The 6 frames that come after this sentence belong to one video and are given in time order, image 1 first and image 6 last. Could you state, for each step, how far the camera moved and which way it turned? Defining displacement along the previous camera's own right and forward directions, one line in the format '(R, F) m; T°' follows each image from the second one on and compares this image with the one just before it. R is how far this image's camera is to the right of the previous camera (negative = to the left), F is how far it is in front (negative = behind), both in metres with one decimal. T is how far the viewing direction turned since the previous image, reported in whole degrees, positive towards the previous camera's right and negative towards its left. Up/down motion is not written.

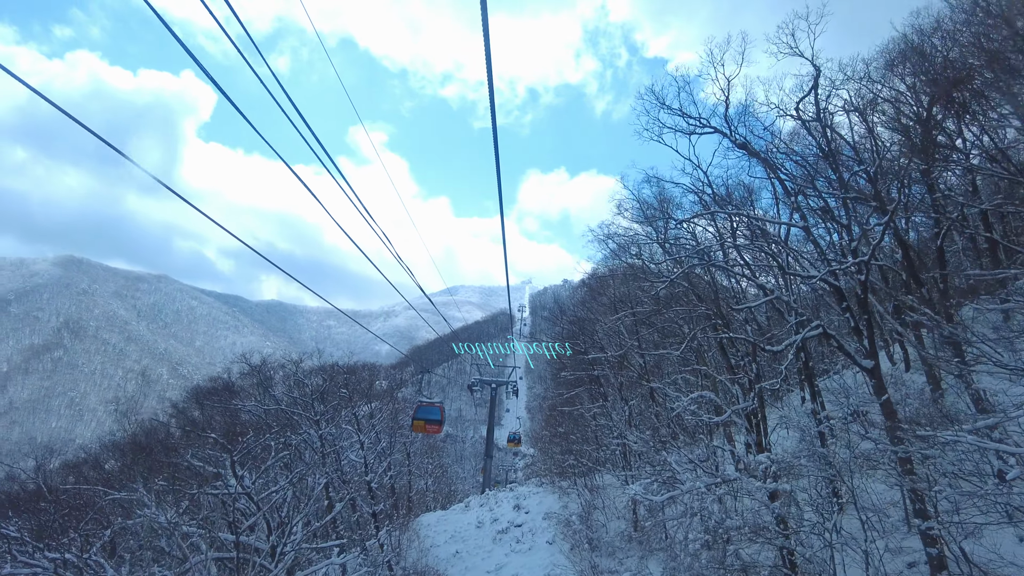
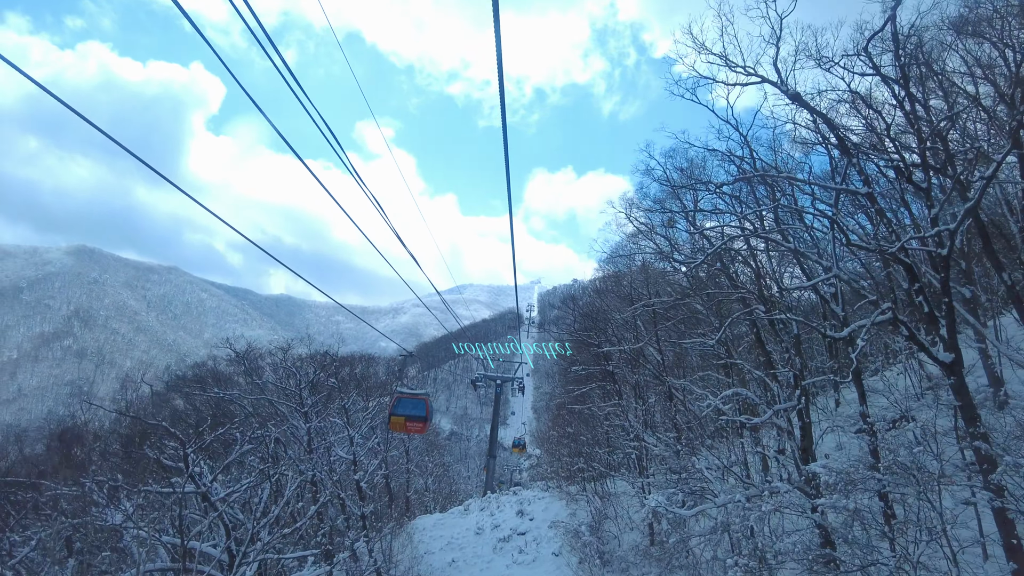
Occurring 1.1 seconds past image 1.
(0.0, +1.1) m; -1°
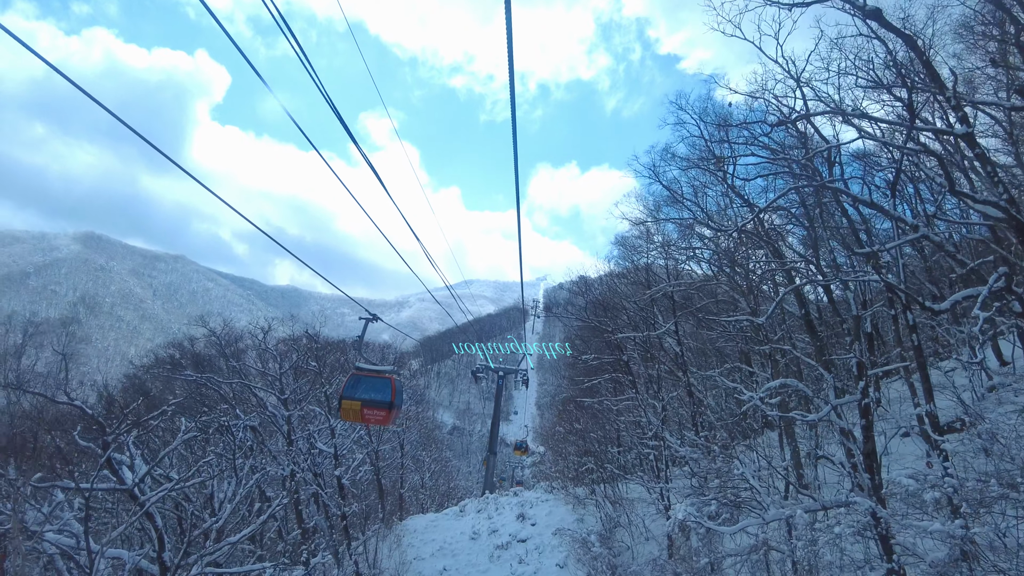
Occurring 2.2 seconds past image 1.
(0.0, +1.3) m; -1°
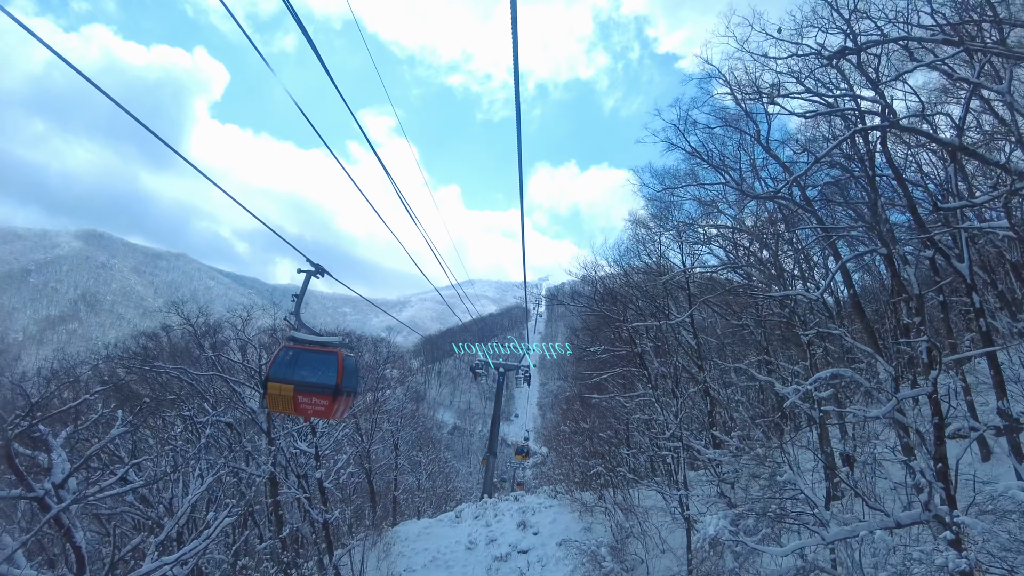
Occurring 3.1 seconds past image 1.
(0.0, +1.0) m; 0°
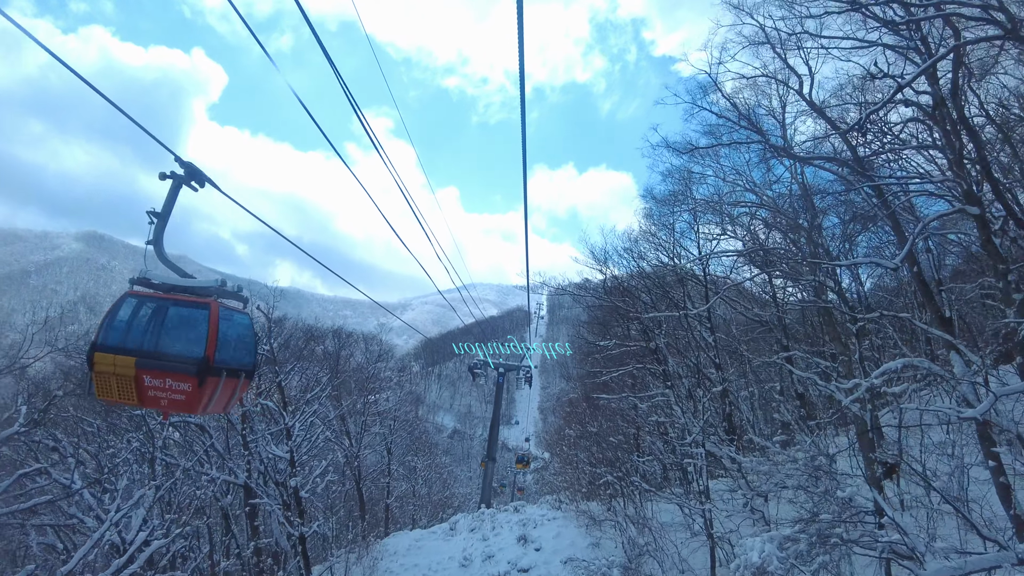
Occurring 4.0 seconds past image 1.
(0.0, +0.9) m; 0°
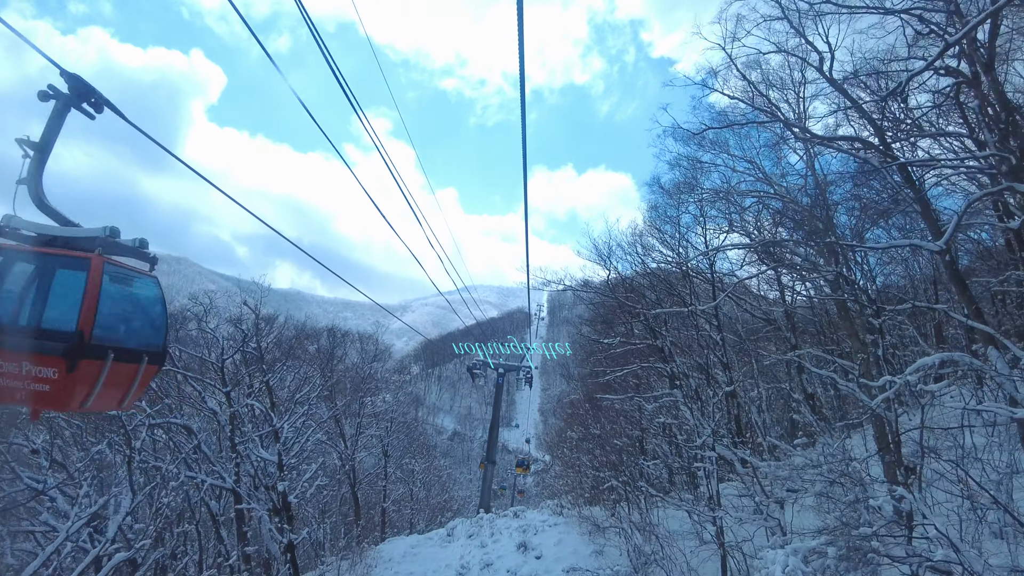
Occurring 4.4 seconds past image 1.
(0.0, +0.4) m; 0°
